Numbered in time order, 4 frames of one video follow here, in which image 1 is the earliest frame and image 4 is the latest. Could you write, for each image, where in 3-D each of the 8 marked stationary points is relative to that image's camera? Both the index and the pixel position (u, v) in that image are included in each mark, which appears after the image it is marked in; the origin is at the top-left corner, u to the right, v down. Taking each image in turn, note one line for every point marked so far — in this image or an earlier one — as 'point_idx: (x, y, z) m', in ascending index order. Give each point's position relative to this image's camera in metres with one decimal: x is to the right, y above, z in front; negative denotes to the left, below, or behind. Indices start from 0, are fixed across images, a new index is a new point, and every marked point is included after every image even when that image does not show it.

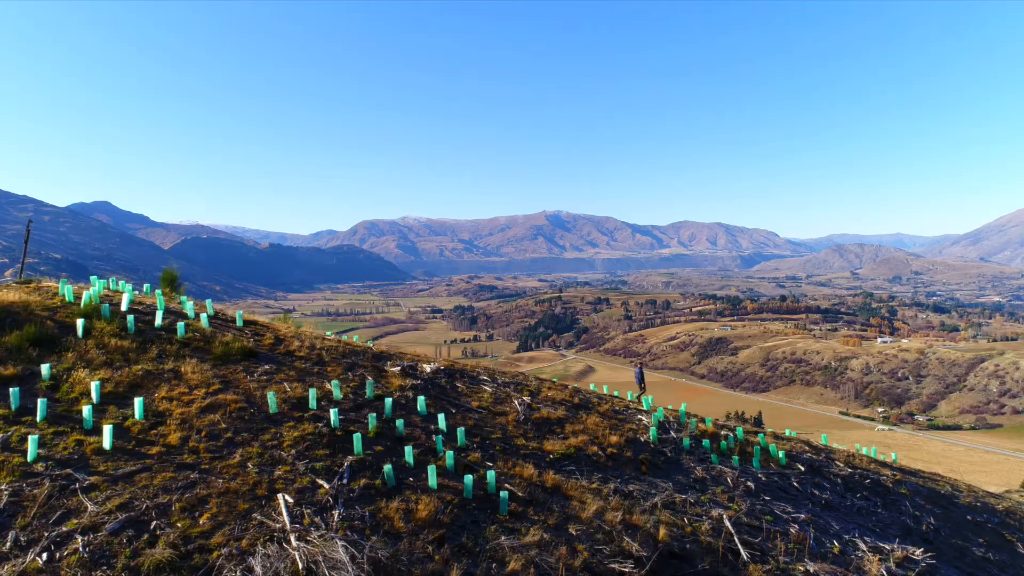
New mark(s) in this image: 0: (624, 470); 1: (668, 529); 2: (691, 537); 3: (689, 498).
0: (+2.1, -3.5, +10.1) m
1: (+2.6, -4.0, +8.8) m
2: (+3.0, -4.1, +8.8) m
3: (+3.3, -3.9, +9.8) m
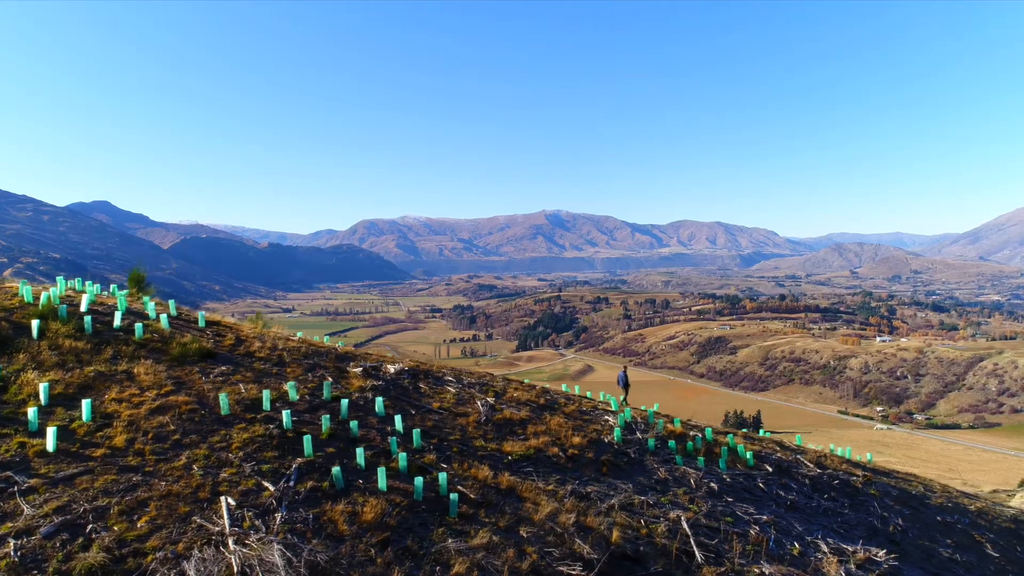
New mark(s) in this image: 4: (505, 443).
0: (+1.3, -3.5, +10.0) m
1: (+1.8, -4.0, +8.7) m
2: (+2.2, -4.1, +8.7) m
3: (+2.5, -3.9, +9.8) m
4: (-0.1, -3.0, +10.1) m
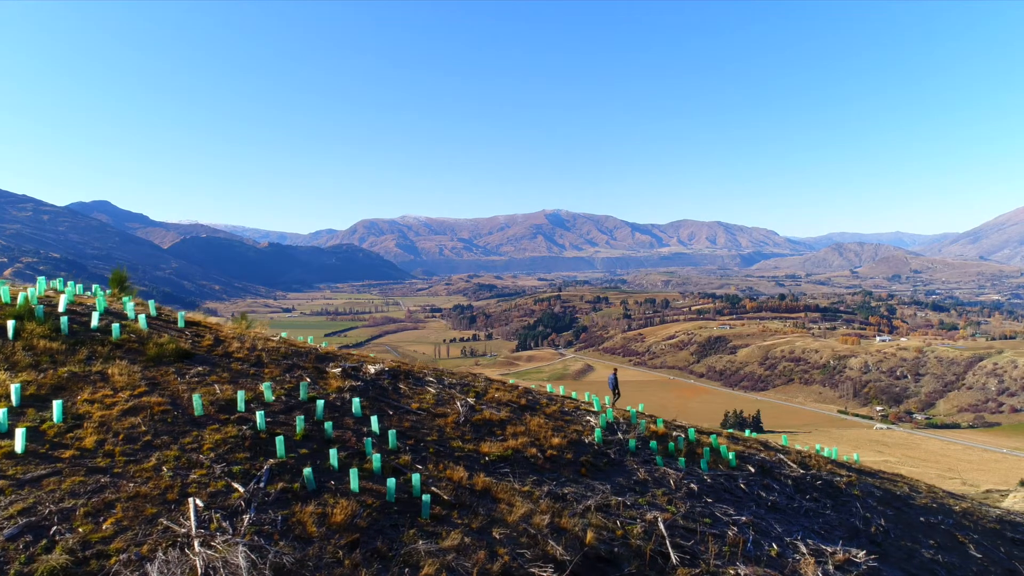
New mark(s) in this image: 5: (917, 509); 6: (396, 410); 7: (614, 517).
0: (+0.9, -3.5, +10.0) m
1: (+1.4, -4.0, +8.7) m
2: (+1.8, -4.1, +8.7) m
3: (+2.1, -3.9, +9.7) m
4: (-0.5, -3.0, +10.1) m
5: (+10.0, -5.4, +13.0) m
6: (-2.2, -2.4, +10.3) m
7: (+1.8, -4.0, +9.2) m
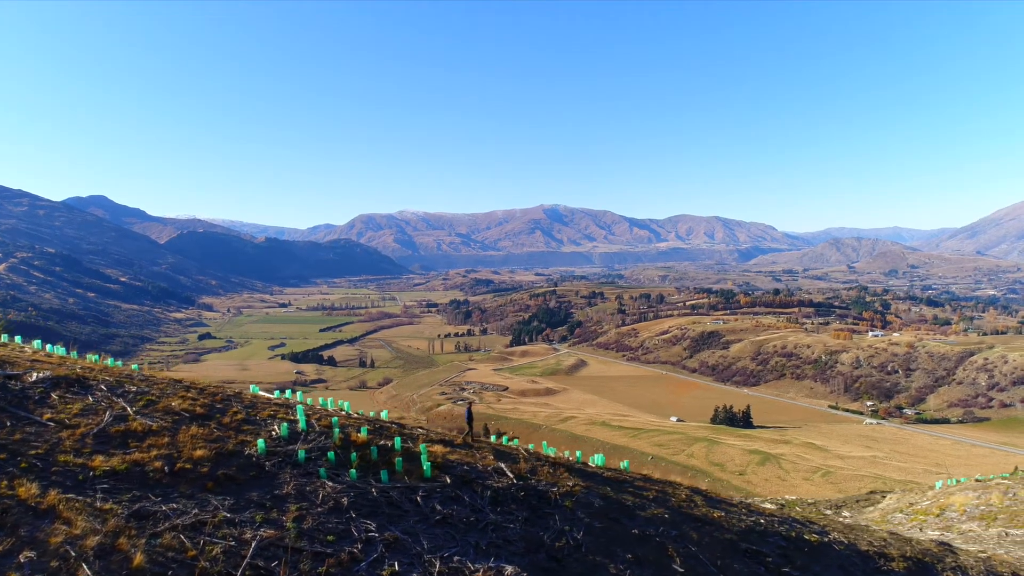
0: (-6.0, -3.6, +9.5) m
1: (-5.5, -4.1, +8.2) m
2: (-5.1, -4.2, +8.2) m
3: (-4.8, -4.0, +9.2) m
4: (-7.4, -3.1, +9.6) m
5: (+3.1, -5.5, +12.6) m
6: (-9.1, -2.5, +9.8) m
7: (-5.1, -4.1, +8.7) m
